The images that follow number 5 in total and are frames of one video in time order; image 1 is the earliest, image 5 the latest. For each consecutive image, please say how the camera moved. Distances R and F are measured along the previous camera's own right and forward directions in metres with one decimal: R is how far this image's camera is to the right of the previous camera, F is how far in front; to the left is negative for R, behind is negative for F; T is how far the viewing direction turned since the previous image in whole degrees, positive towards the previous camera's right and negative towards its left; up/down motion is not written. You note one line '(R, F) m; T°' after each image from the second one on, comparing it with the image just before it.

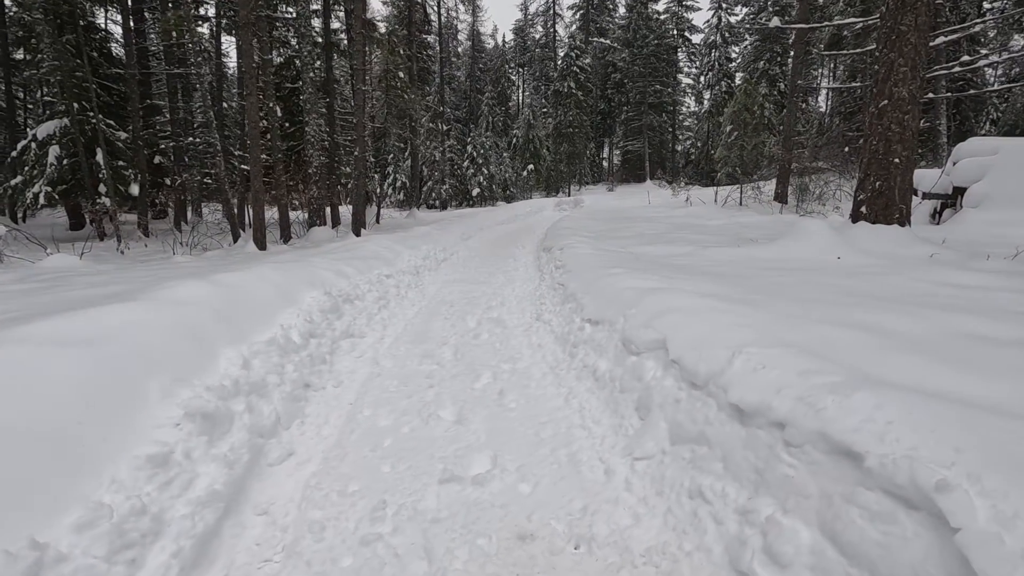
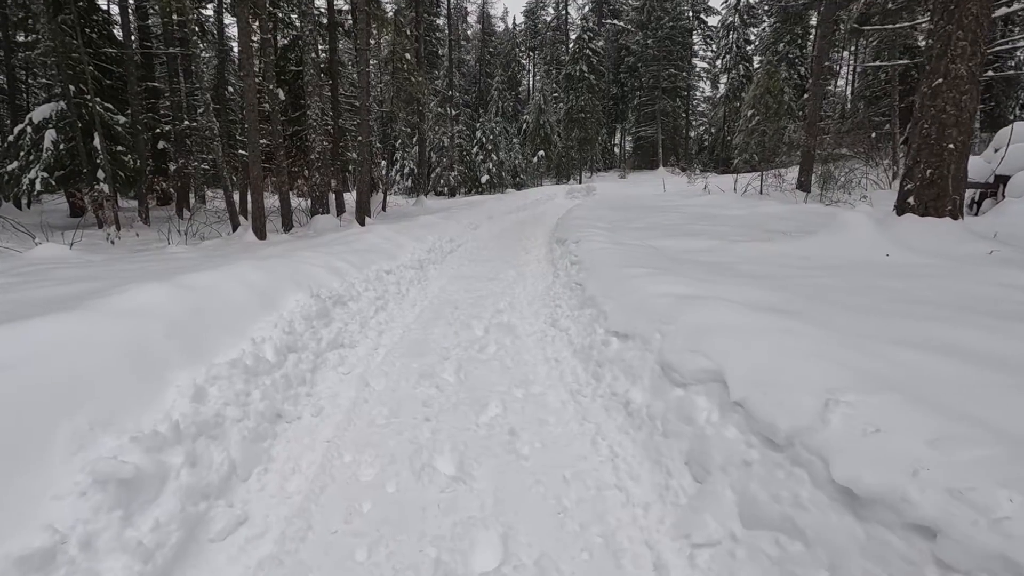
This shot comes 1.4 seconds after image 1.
(0.0, +0.7) m; -1°
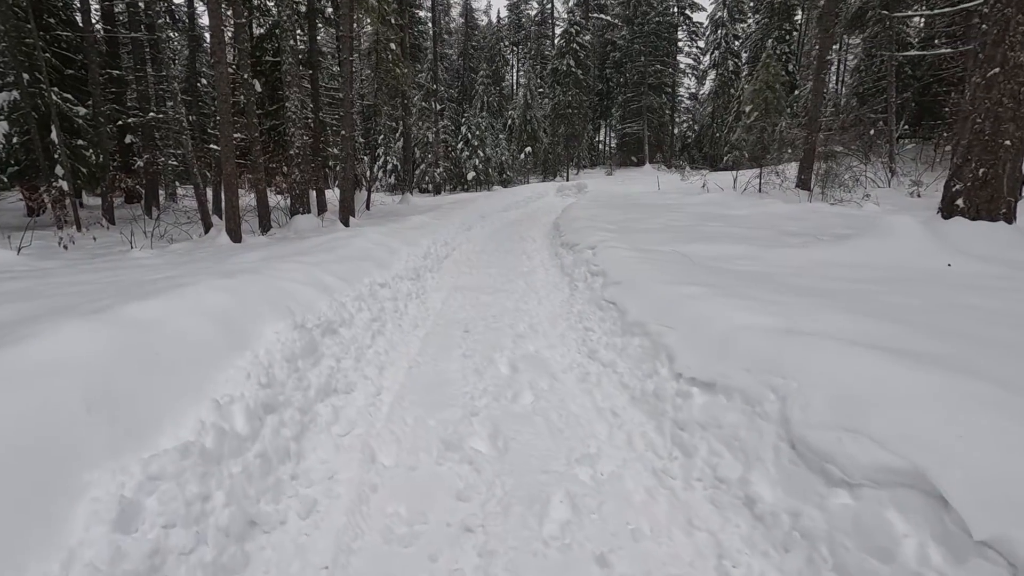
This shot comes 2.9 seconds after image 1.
(-0.4, +1.0) m; +2°
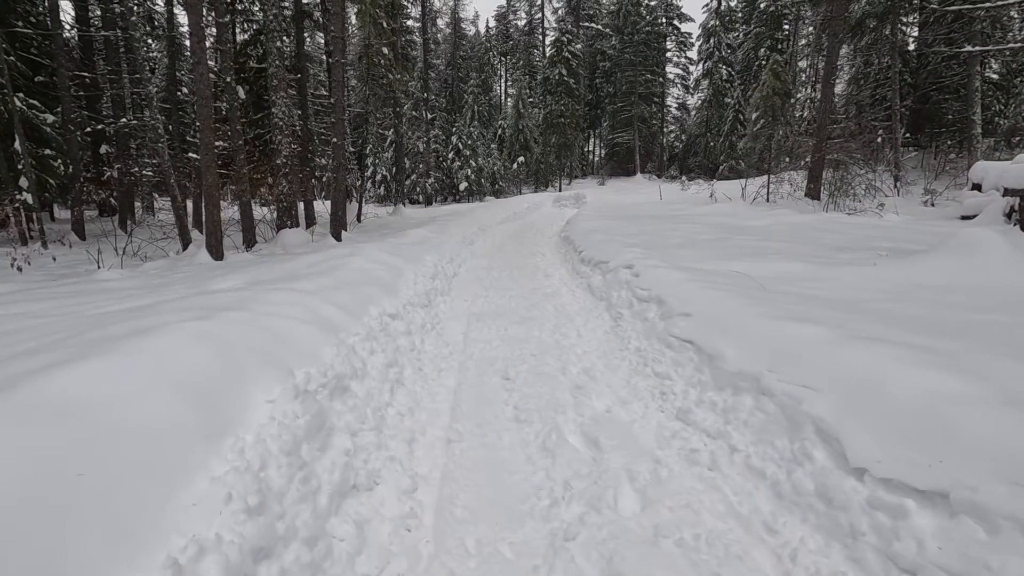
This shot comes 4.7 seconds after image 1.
(-0.5, +1.1) m; +1°
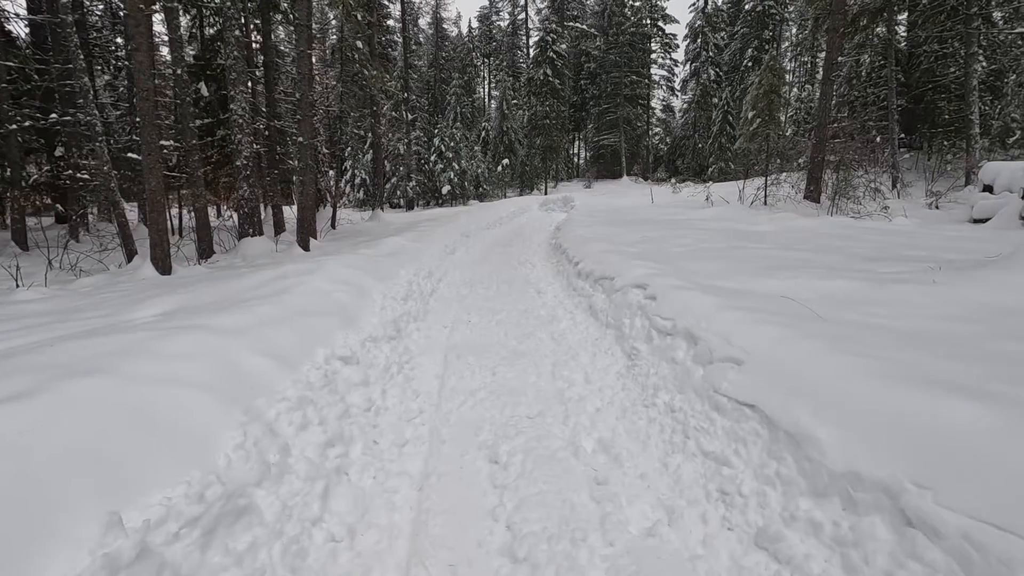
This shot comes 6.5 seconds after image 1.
(0.0, +1.3) m; +2°
